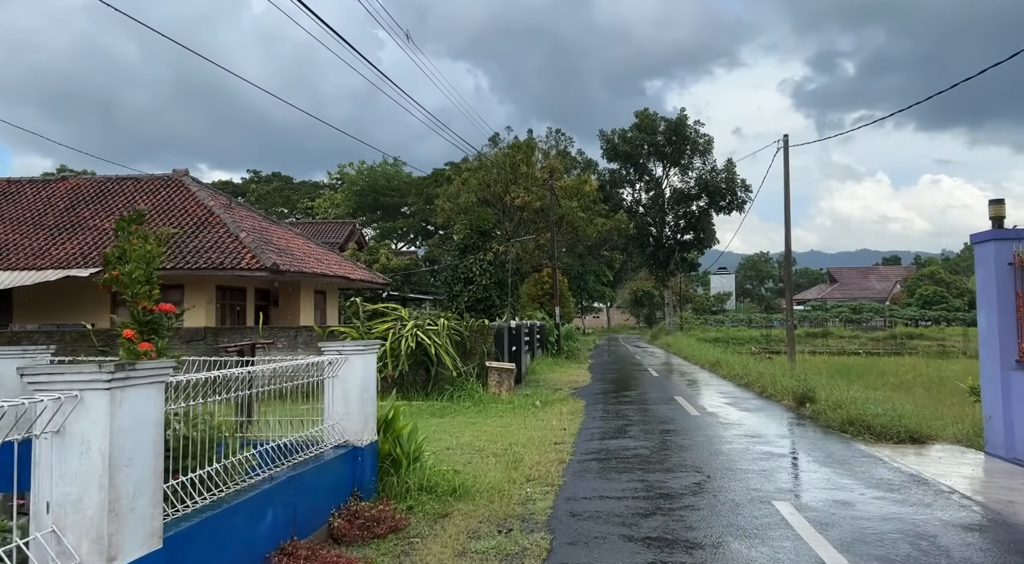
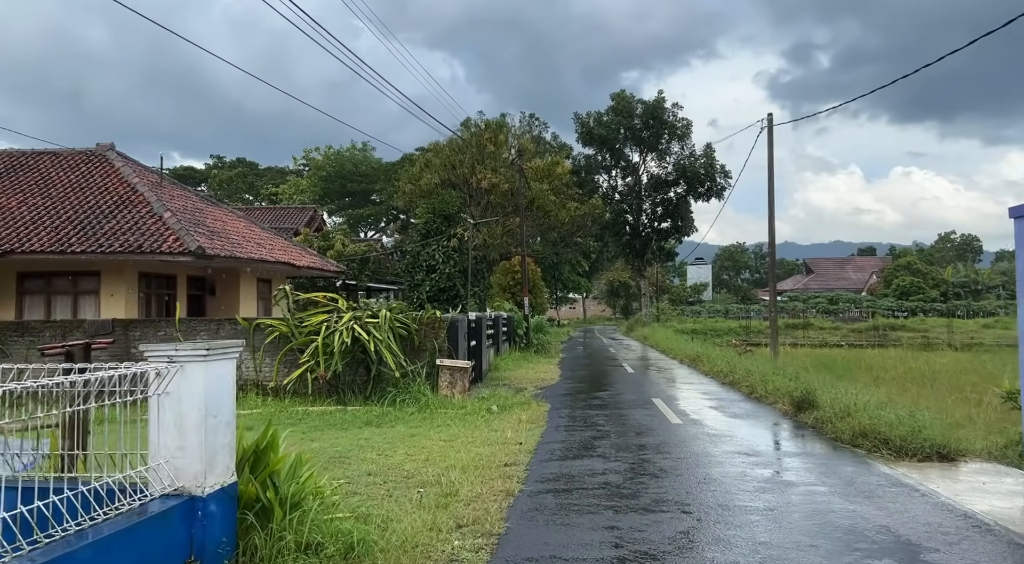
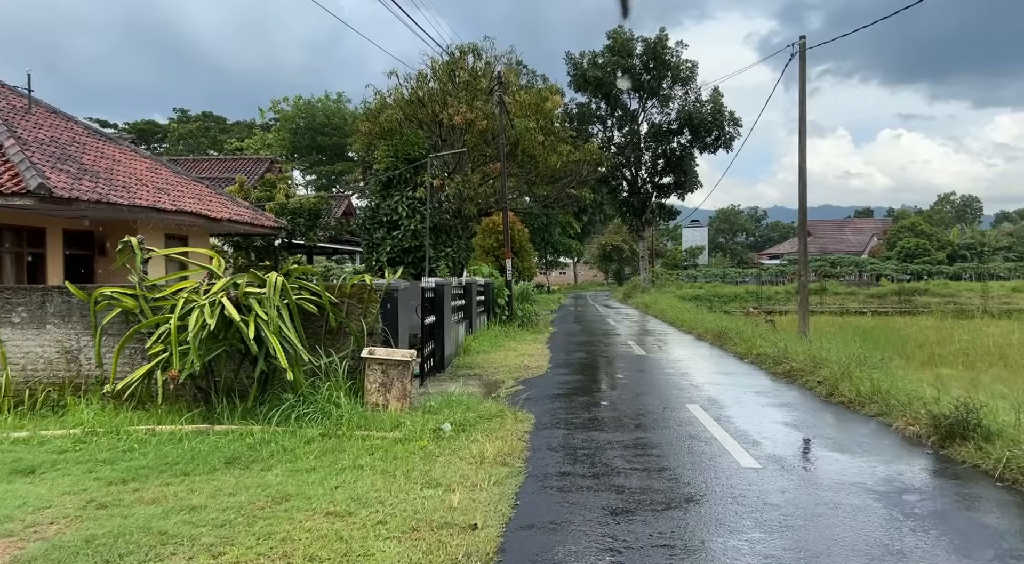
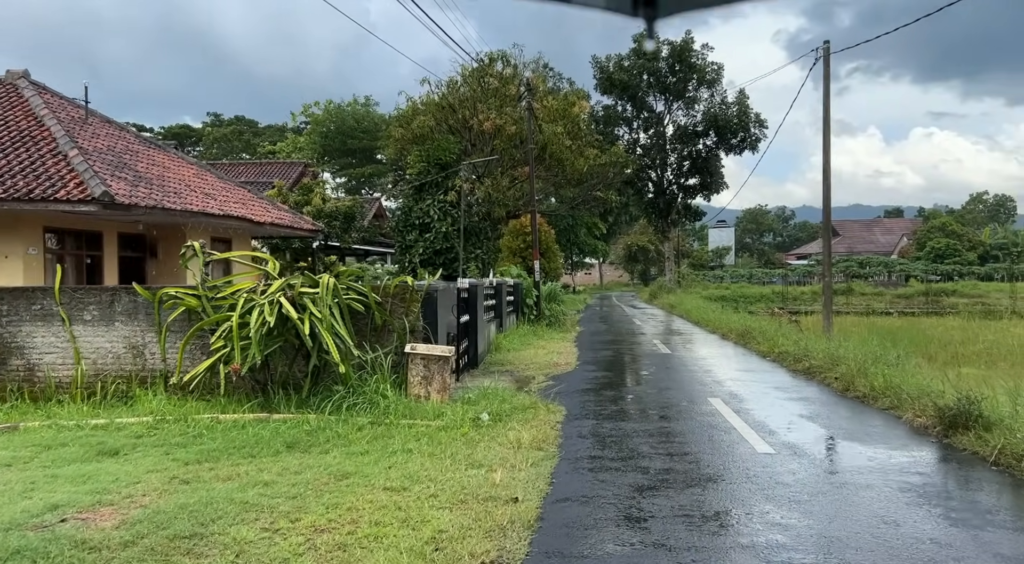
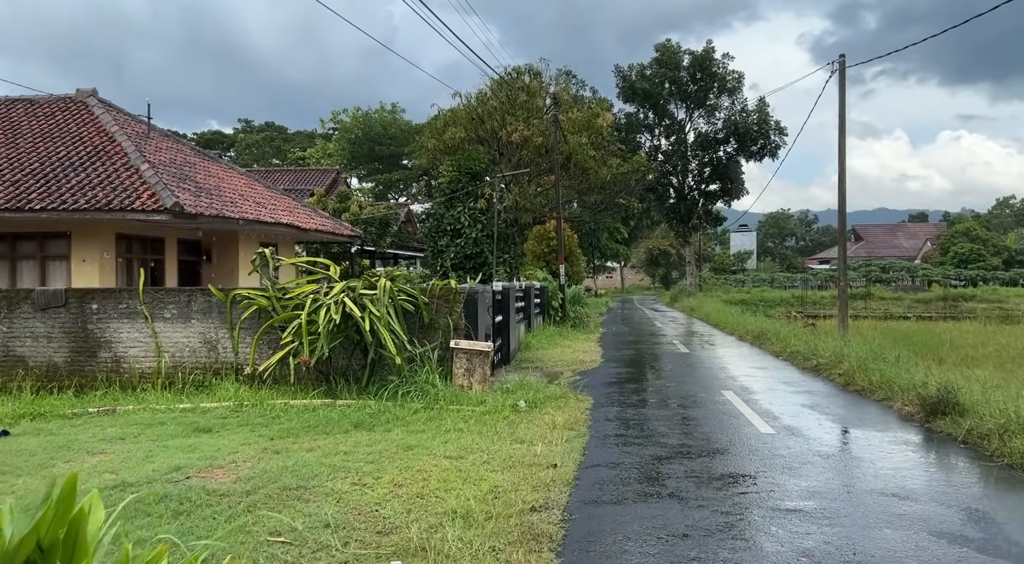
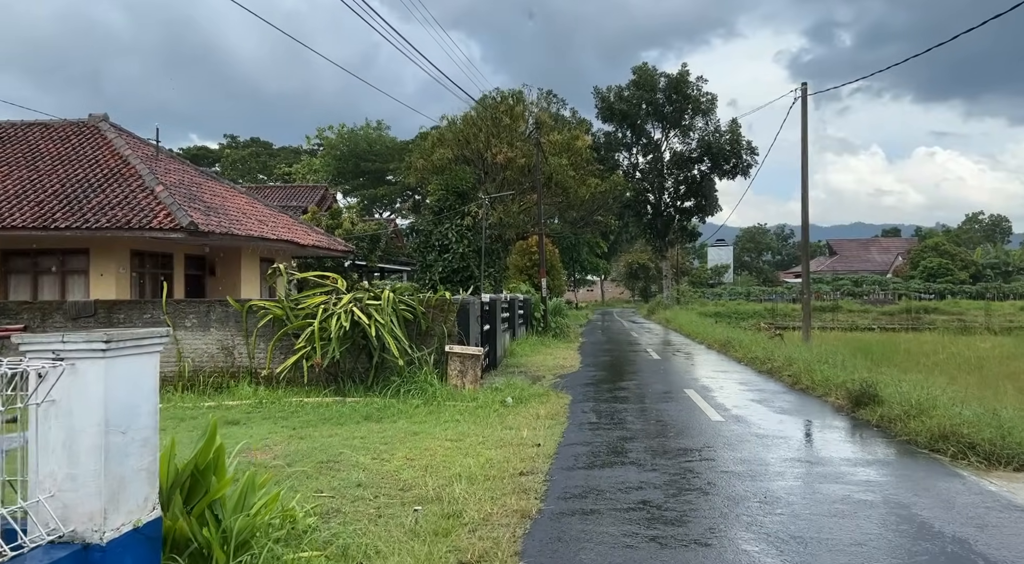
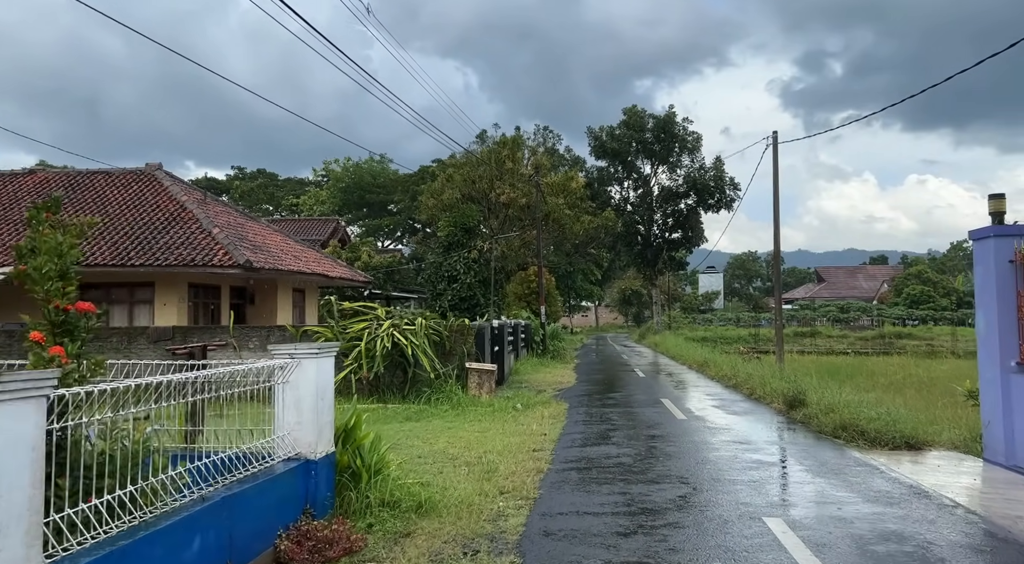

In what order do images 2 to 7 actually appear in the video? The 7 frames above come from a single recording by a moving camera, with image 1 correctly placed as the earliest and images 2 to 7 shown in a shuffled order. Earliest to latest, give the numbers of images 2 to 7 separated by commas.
7, 2, 6, 5, 4, 3
